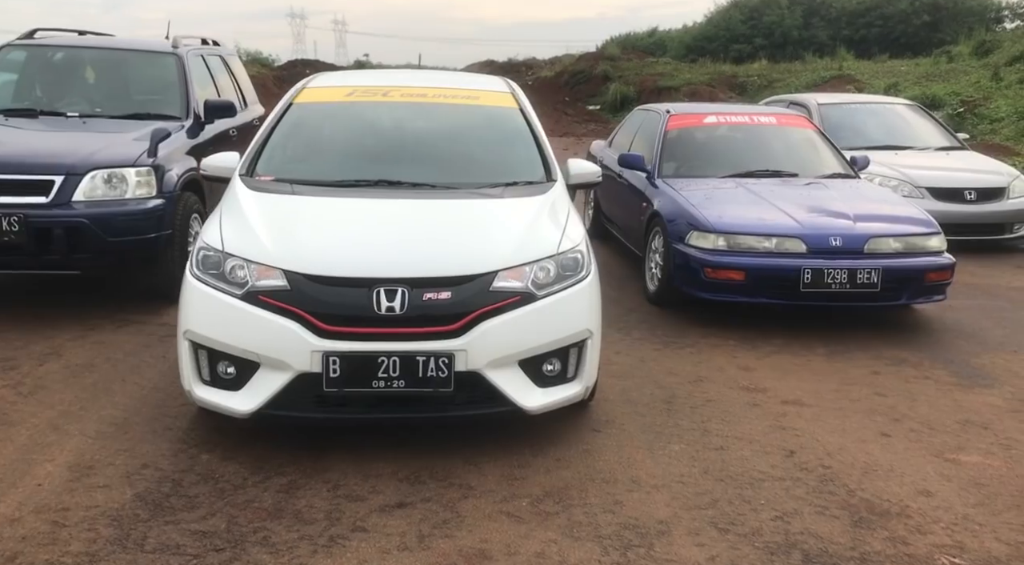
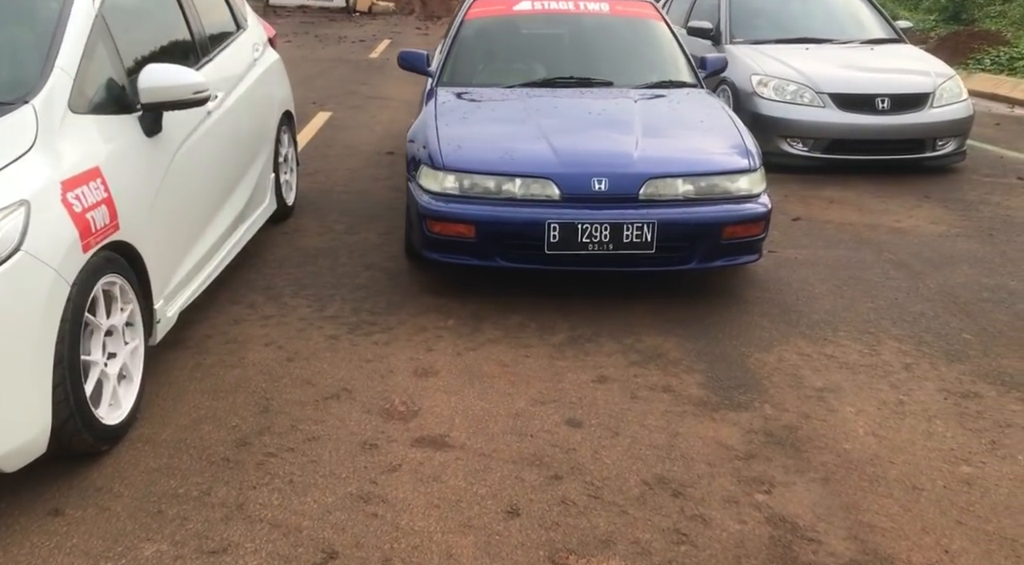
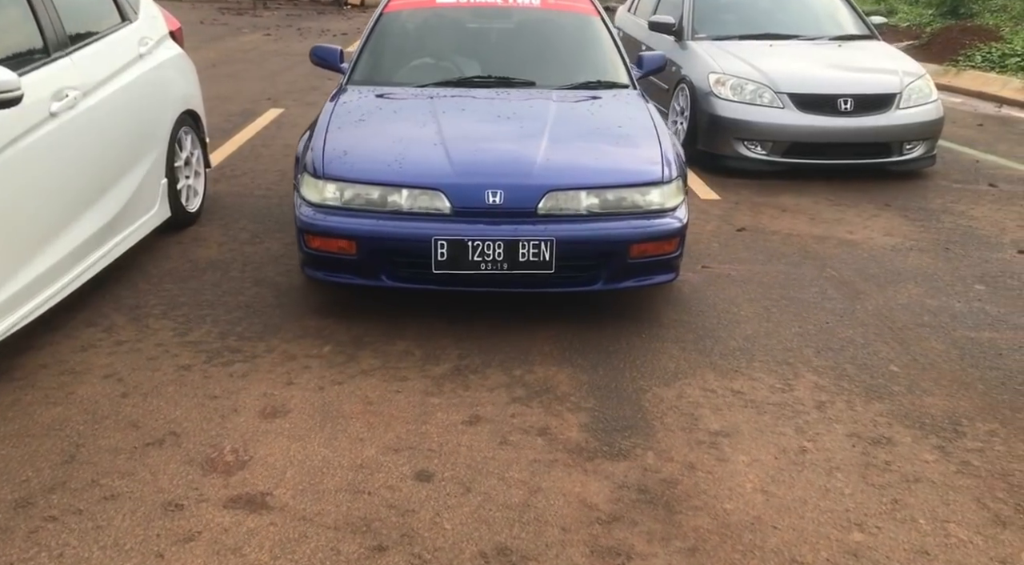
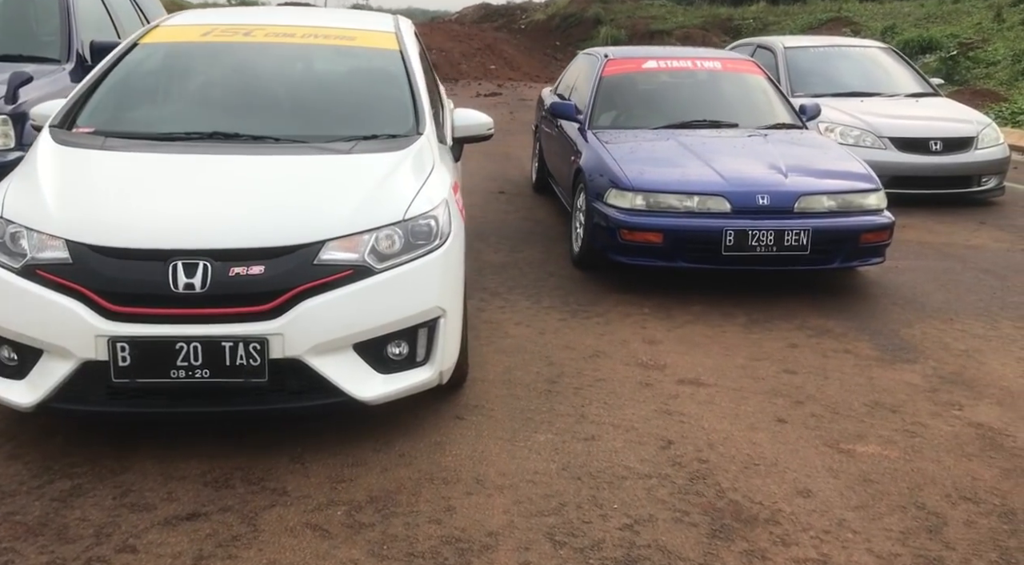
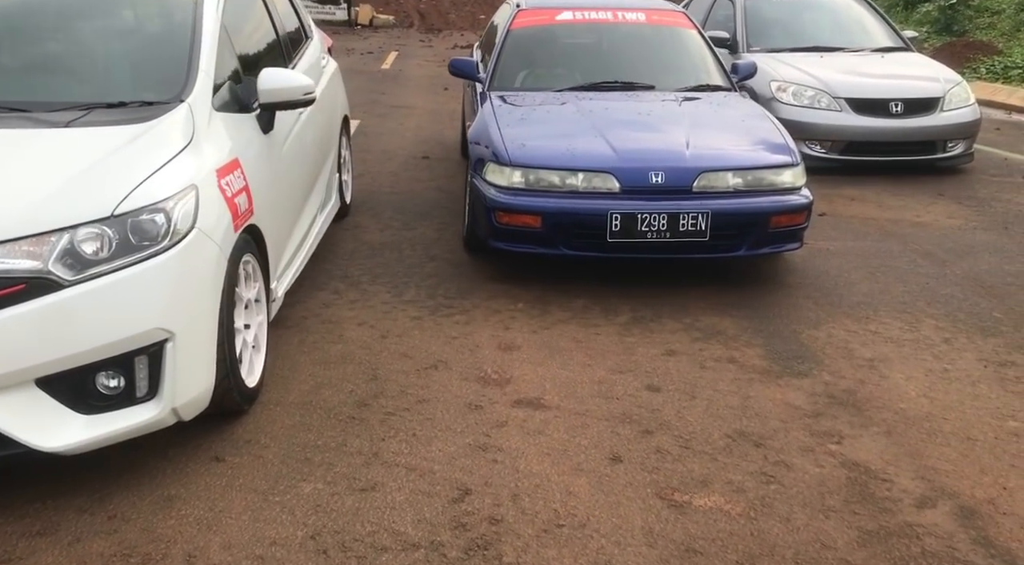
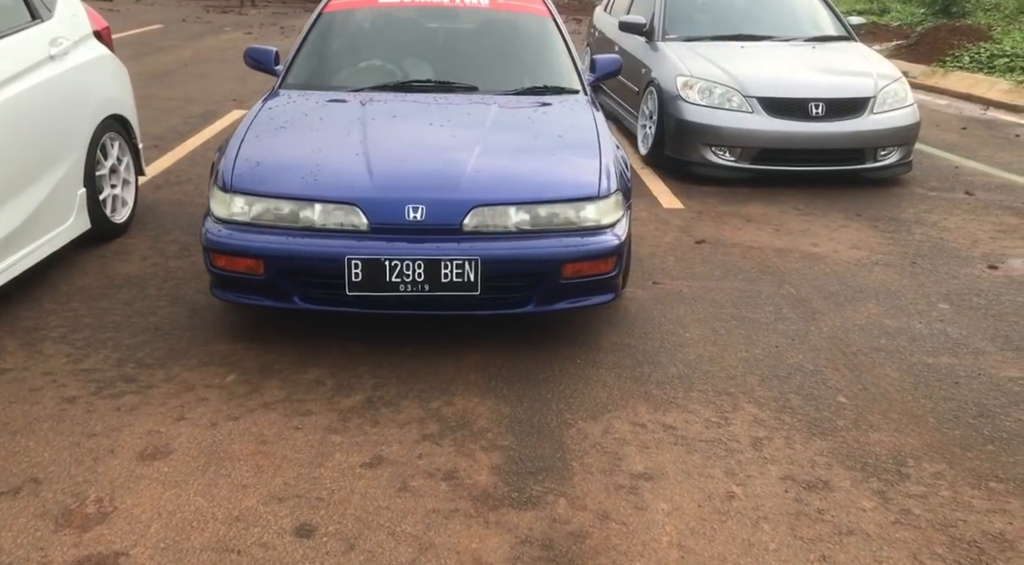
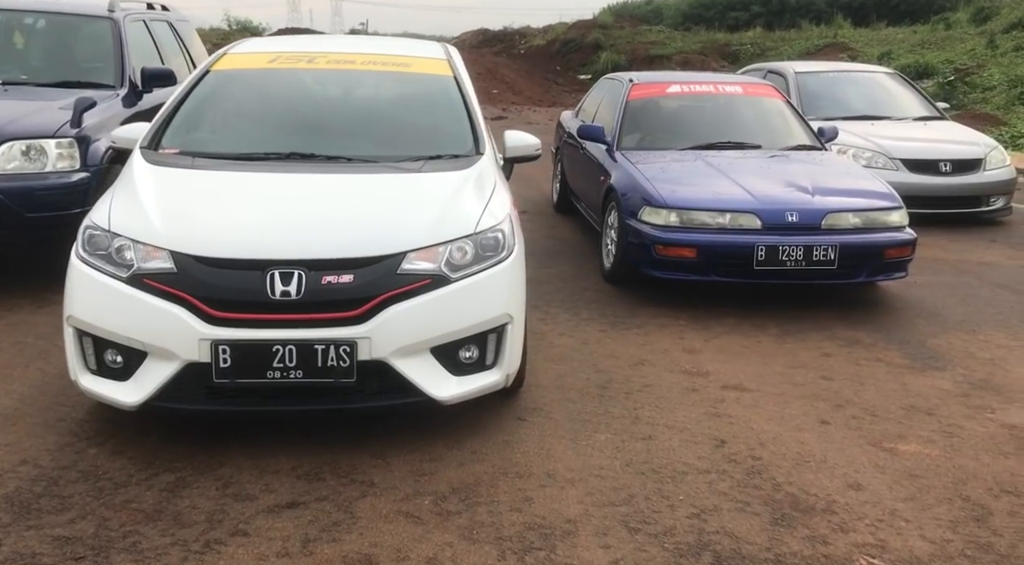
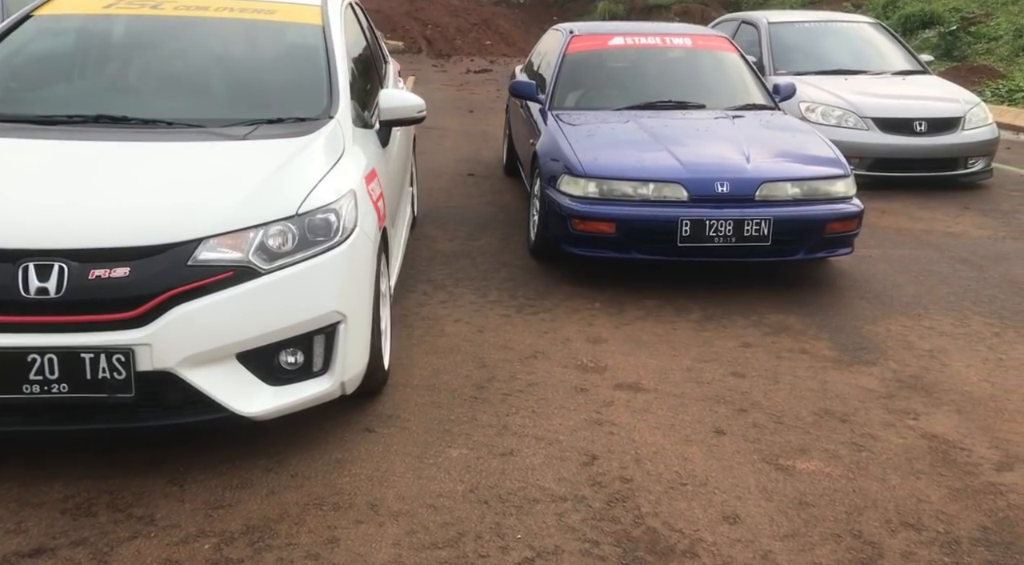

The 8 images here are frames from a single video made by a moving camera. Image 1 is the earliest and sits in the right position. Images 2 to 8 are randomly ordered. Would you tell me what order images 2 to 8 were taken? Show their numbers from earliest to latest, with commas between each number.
7, 4, 8, 5, 2, 3, 6
